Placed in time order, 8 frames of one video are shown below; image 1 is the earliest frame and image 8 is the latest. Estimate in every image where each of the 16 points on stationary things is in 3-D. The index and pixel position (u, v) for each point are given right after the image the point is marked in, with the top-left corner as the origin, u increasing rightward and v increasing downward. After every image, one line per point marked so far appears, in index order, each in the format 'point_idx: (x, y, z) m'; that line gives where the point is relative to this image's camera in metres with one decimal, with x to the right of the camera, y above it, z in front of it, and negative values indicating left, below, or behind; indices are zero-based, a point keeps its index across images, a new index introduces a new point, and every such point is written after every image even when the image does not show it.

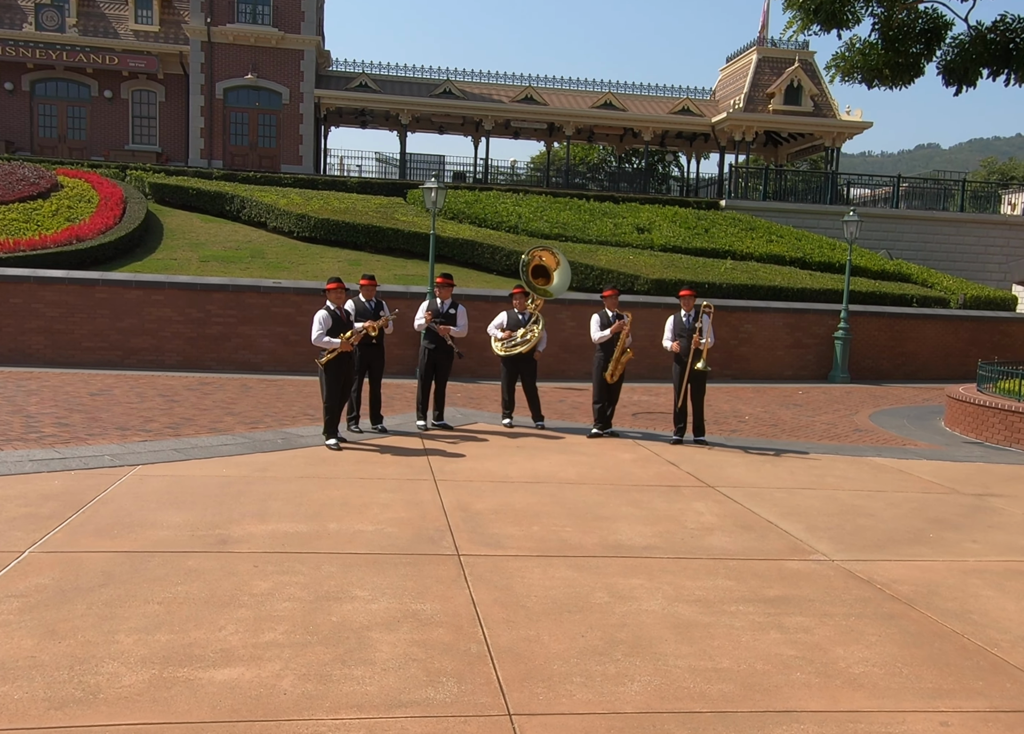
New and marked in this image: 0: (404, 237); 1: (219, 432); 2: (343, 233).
0: (-2.3, +2.8, +18.7) m
1: (-2.9, -0.7, +8.7) m
2: (-3.6, +2.9, +18.9) m
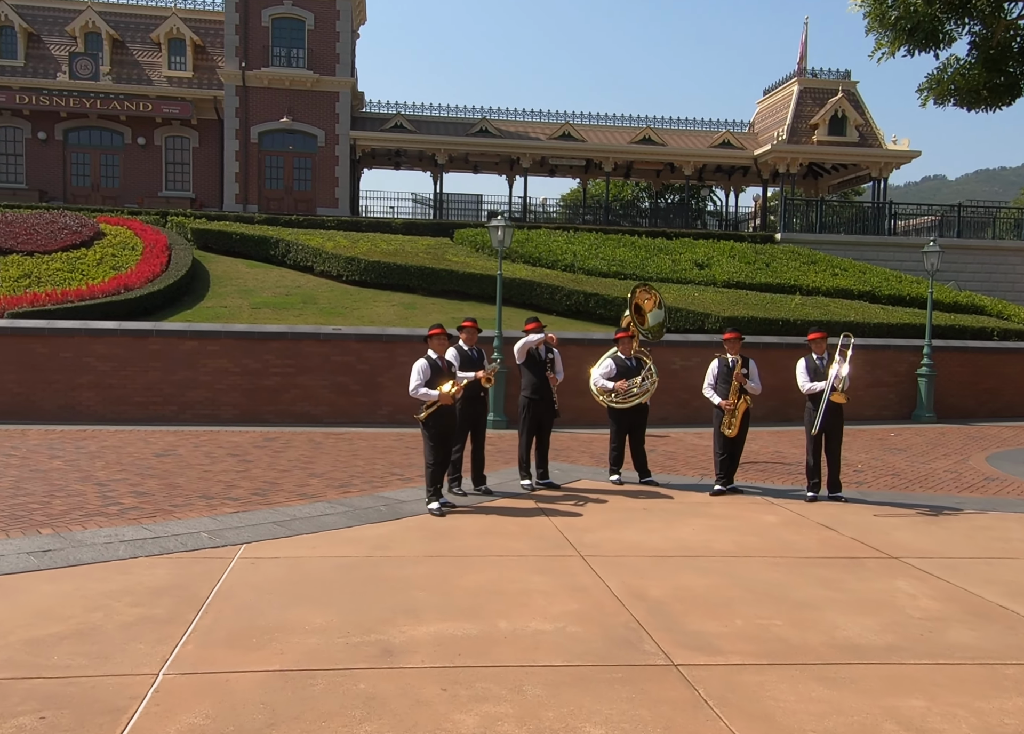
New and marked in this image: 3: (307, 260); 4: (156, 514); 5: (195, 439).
0: (-1.1, +1.8, +18.0) m
1: (-1.8, -1.2, +7.9) m
2: (-2.4, +1.9, +18.3) m
3: (-4.5, +2.4, +19.3) m
4: (-2.9, -1.2, +7.1) m
5: (-4.1, -1.0, +11.5) m
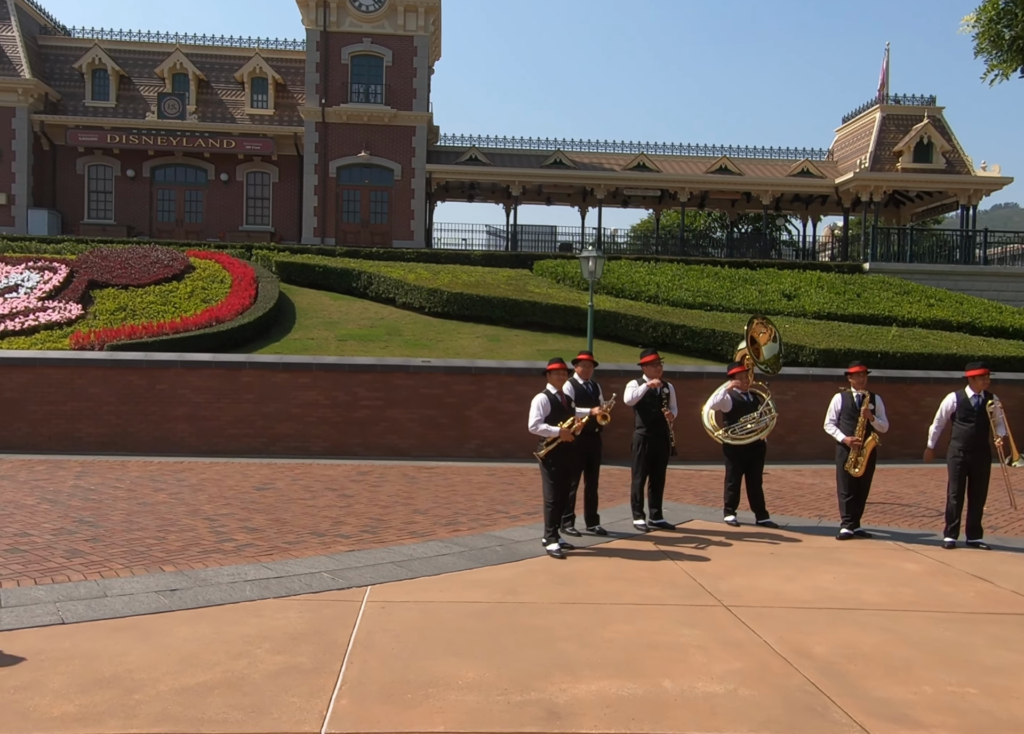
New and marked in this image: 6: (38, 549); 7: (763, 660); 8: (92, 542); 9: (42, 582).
0: (+0.6, +1.1, +17.8) m
1: (-0.8, -1.5, +7.7) m
2: (-0.7, +1.2, +18.2) m
3: (-2.7, +1.7, +19.4) m
4: (-1.9, -1.5, +7.0) m
5: (-2.9, -1.4, +11.5) m
6: (-3.6, -1.4, +6.7) m
7: (+1.3, -1.5, +4.6) m
8: (-3.3, -1.4, +7.0) m
9: (-3.1, -1.4, +5.8) m
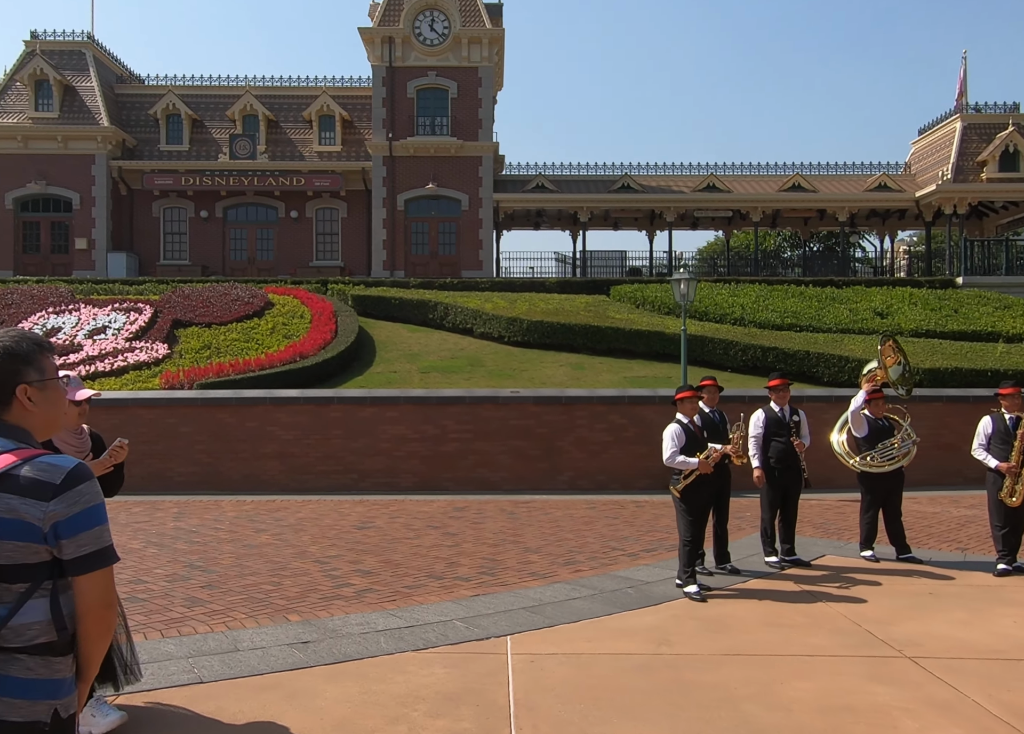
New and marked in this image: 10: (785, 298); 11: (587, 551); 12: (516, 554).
0: (+2.2, +0.6, +17.3) m
1: (+0.3, -1.8, +7.3) m
2: (+0.9, +0.6, +17.8) m
3: (-1.0, +1.0, +19.2) m
4: (-0.9, -1.7, +6.6) m
5: (-1.6, -1.8, +11.2) m
6: (-2.6, -1.7, +6.5) m
7: (+2.1, -1.6, +4.0) m
8: (-2.3, -1.7, +6.7) m
9: (-2.1, -1.7, +5.5) m
10: (+6.0, +1.5, +19.6) m
11: (+0.7, -1.8, +8.6) m
12: (0.0, -1.8, +8.4) m
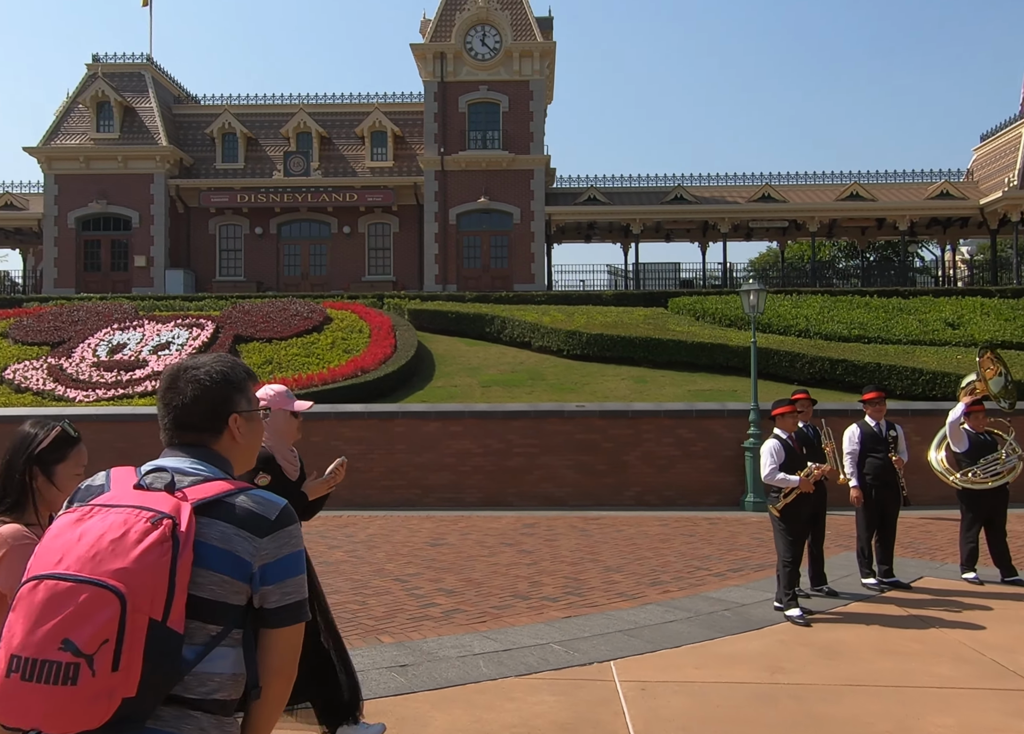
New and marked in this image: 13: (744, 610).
0: (+3.4, +0.4, +17.0) m
1: (+1.0, -1.9, +7.0) m
2: (+2.1, +0.4, +17.6) m
3: (+0.3, +0.7, +19.0) m
4: (-0.2, -1.8, +6.4) m
5: (-0.7, -2.0, +11.0) m
6: (-1.9, -1.8, +6.4) m
7: (+2.7, -1.7, +3.7) m
8: (-1.6, -1.8, +6.6) m
9: (-1.5, -1.8, +5.4) m
10: (+7.3, +1.3, +19.1) m
11: (+1.5, -1.9, +8.4) m
12: (+0.8, -1.9, +8.2) m
13: (+1.7, -1.8, +6.7) m
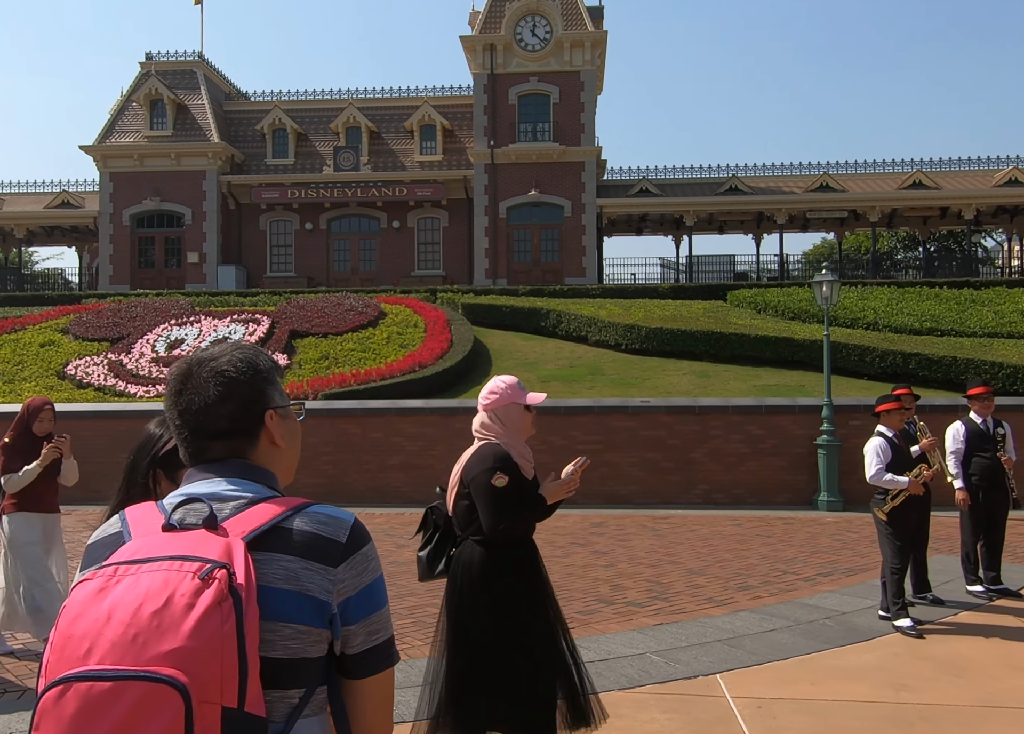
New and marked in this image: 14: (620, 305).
0: (+4.5, +0.5, +16.5) m
1: (+1.6, -1.8, +6.7) m
2: (+3.3, +0.5, +17.1) m
3: (+1.5, +0.8, +18.7) m
4: (+0.4, -1.8, +6.1) m
5: (+0.2, -1.9, +10.7) m
6: (-1.3, -1.8, +6.2) m
7: (+3.2, -1.6, +3.3) m
8: (-1.0, -1.8, +6.4) m
9: (-1.0, -1.7, +5.2) m
10: (+8.5, +1.4, +18.4) m
11: (+2.2, -1.9, +8.0) m
12: (+1.5, -1.9, +7.8) m
13: (+2.4, -1.8, +6.3) m
14: (+2.4, +1.4, +19.8) m
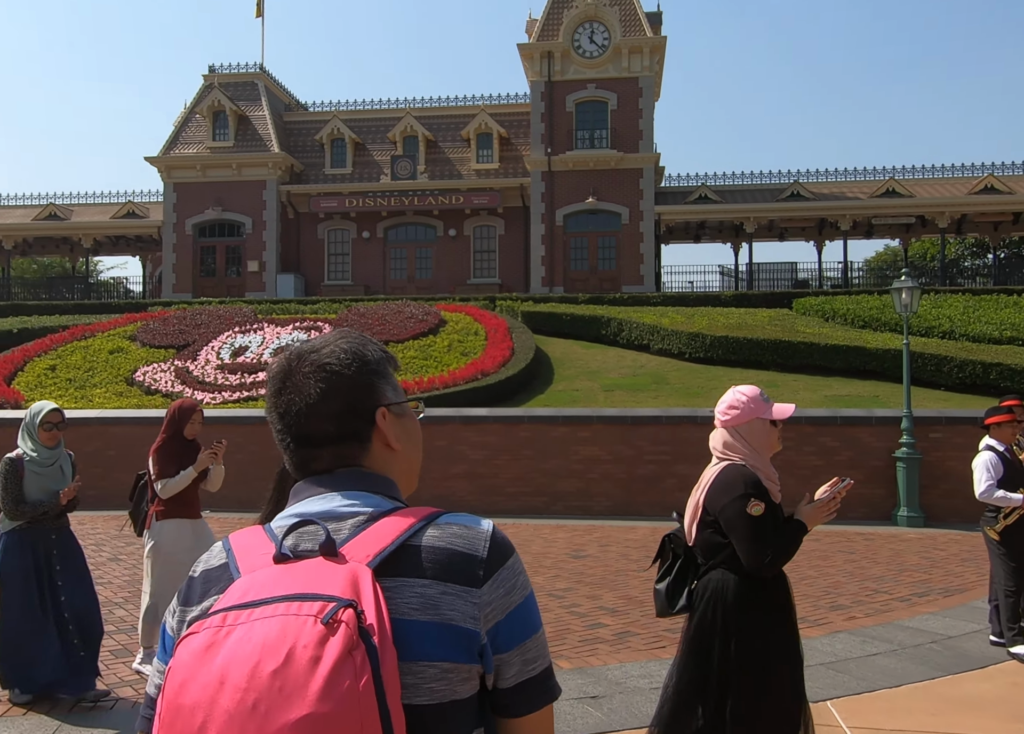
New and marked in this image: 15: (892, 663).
0: (+5.6, +0.3, +16.1) m
1: (+2.3, -1.9, +6.4) m
2: (+4.4, +0.3, +16.7) m
3: (+2.8, +0.6, +18.4) m
4: (+1.0, -1.8, +5.9) m
5: (+1.0, -2.0, +10.5) m
6: (-0.7, -1.8, +6.0) m
7: (+3.6, -1.7, +2.9) m
8: (-0.4, -1.8, +6.2) m
9: (-0.4, -1.8, +5.0) m
10: (+9.8, +1.2, +17.8) m
11: (+2.9, -1.9, +7.6) m
12: (+2.2, -1.9, +7.5) m
13: (+3.0, -1.9, +6.0) m
14: (+3.8, +1.2, +19.5) m
15: (+2.3, -1.8, +5.5) m
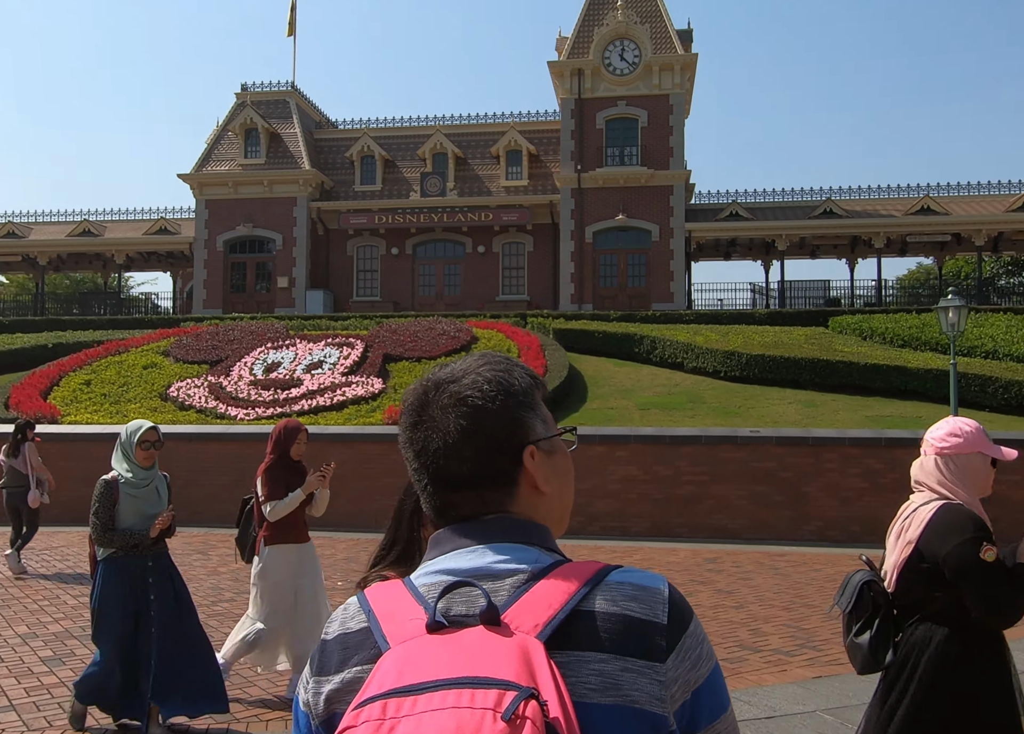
0: (+6.2, -0.1, +15.8) m
1: (+2.6, -2.0, +6.1) m
2: (+5.1, 0.0, +16.5) m
3: (+3.4, +0.2, +18.2) m
4: (+1.3, -2.0, +5.7) m
5: (+1.4, -2.3, +10.3) m
6: (-0.4, -1.9, +5.8) m
7: (+3.9, -1.8, +2.6) m
8: (-0.1, -2.0, +6.1) m
9: (-0.1, -1.9, +4.8) m
10: (+10.4, +0.8, +17.4) m
11: (+3.3, -2.1, +7.4) m
12: (+2.5, -2.1, +7.3) m
13: (+3.3, -2.0, +5.7) m
14: (+4.5, +0.8, +19.3) m
15: (+2.7, -2.0, +5.2) m
